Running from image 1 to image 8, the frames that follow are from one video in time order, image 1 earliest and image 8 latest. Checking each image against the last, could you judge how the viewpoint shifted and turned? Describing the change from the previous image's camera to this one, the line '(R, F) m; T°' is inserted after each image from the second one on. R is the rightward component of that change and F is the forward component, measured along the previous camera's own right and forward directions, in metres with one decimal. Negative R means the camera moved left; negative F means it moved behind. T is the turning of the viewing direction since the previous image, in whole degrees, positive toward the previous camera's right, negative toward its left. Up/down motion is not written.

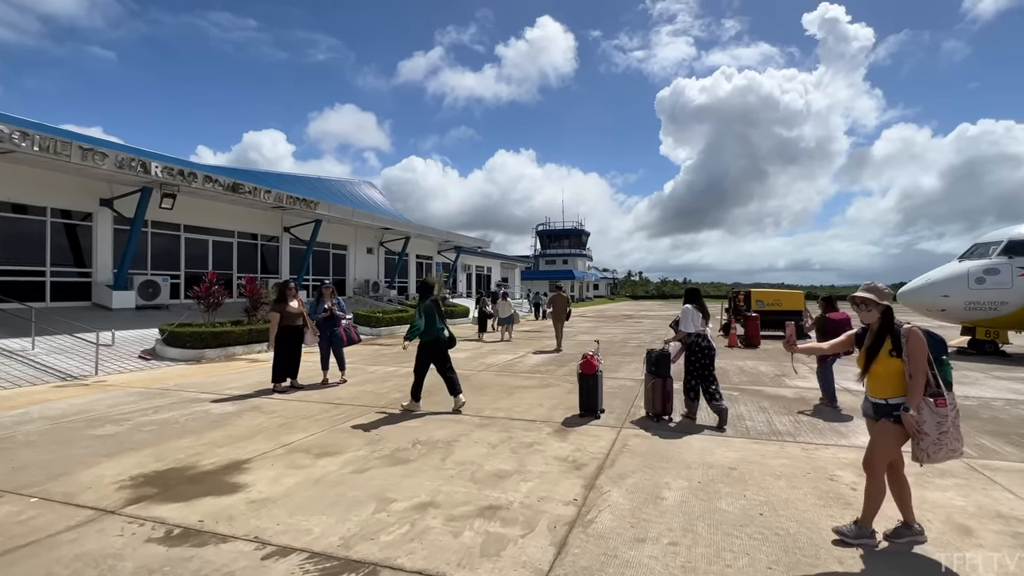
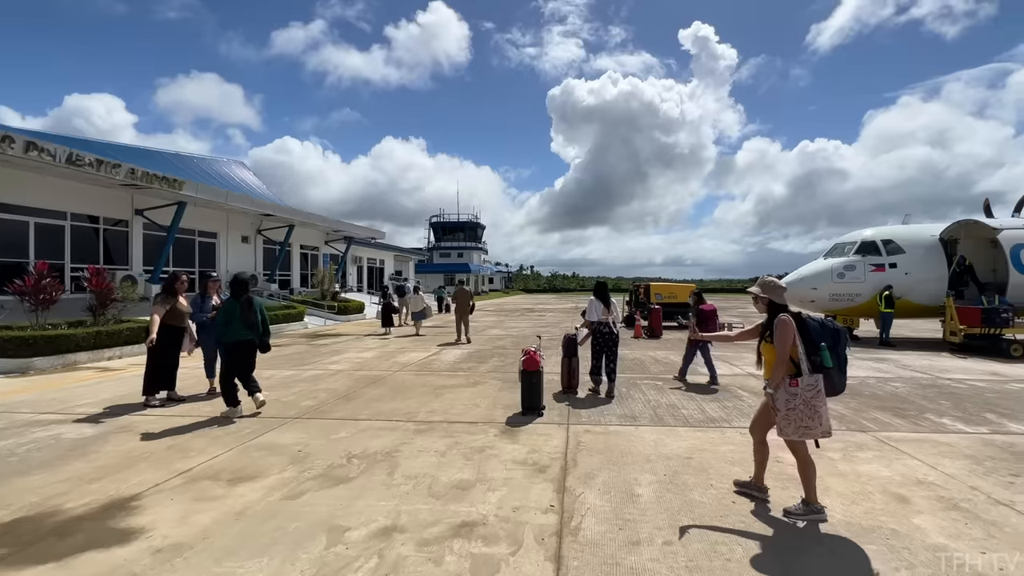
(-0.6, +0.4) m; +14°
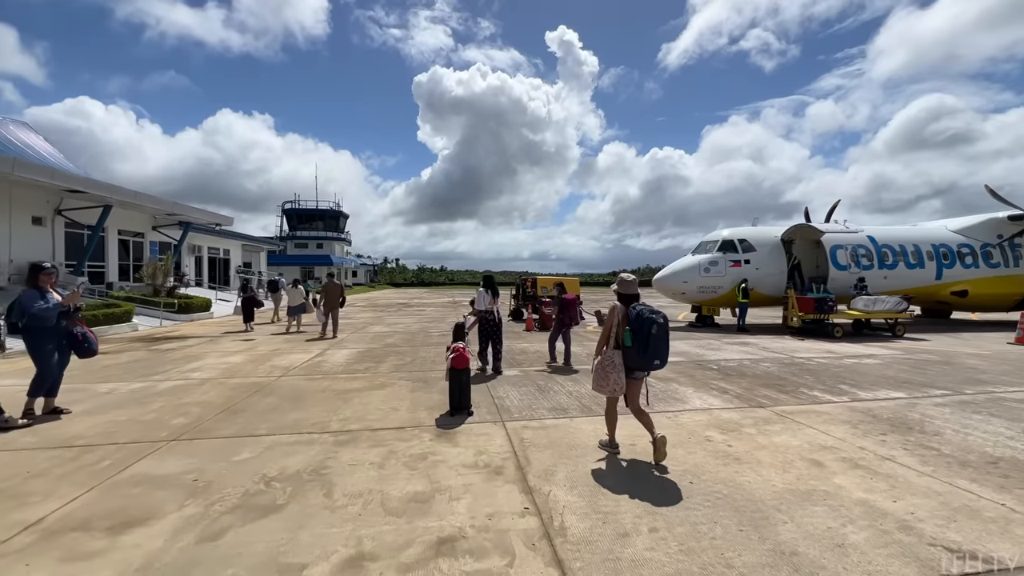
(-0.7, +0.3) m; +16°
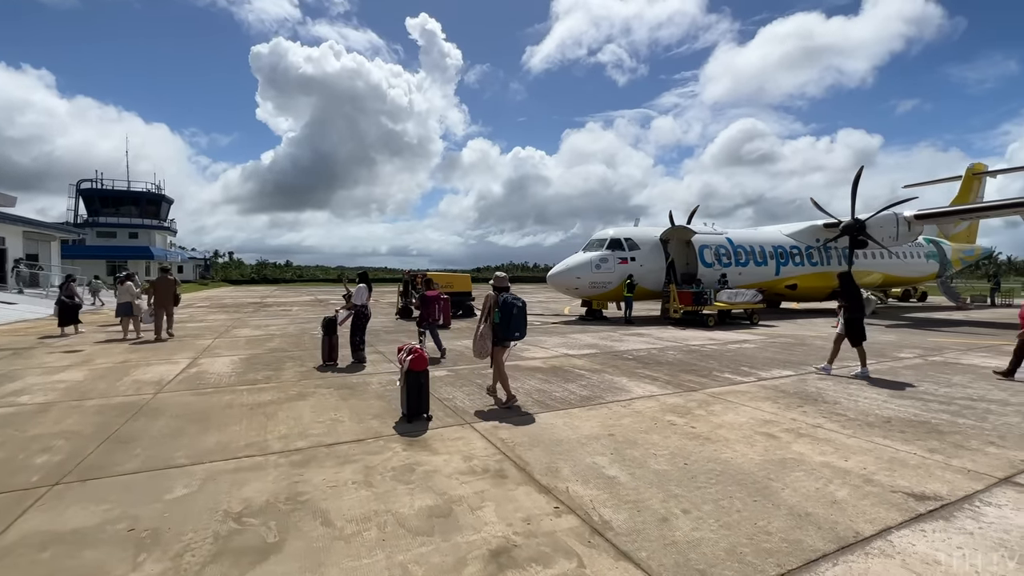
(-1.1, +0.2) m; +17°
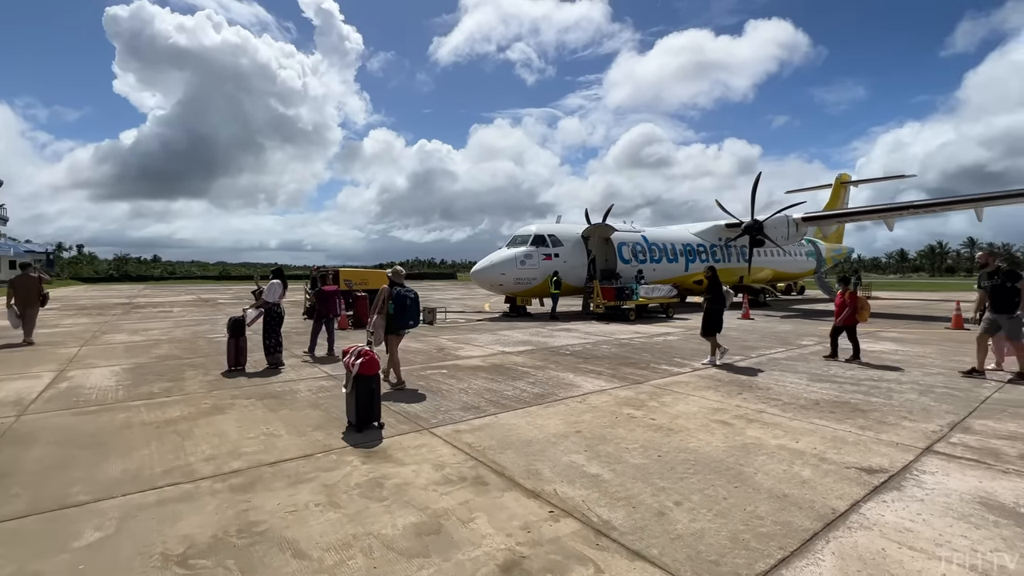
(-0.6, +0.2) m; +11°
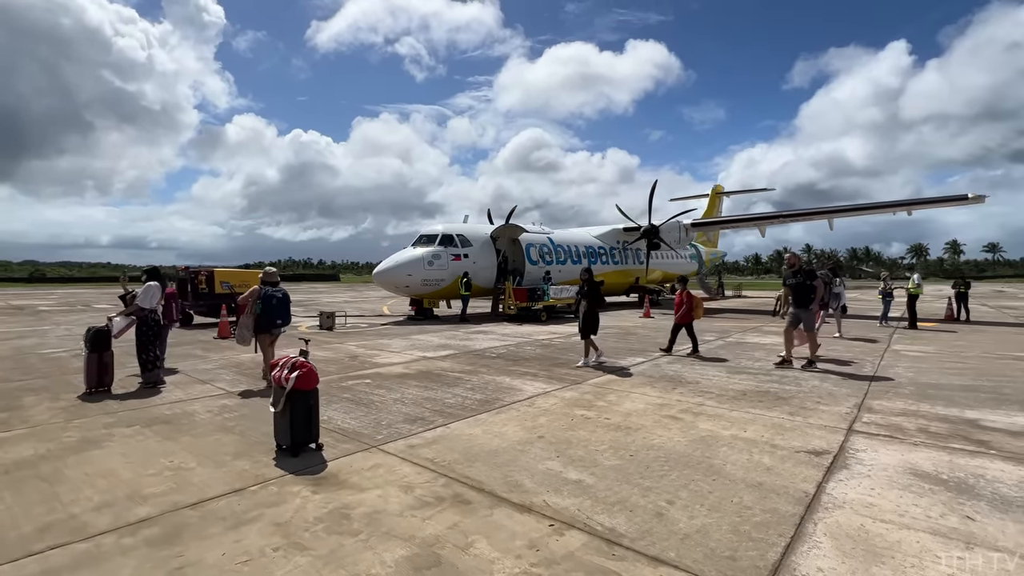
(-0.7, +0.3) m; +14°
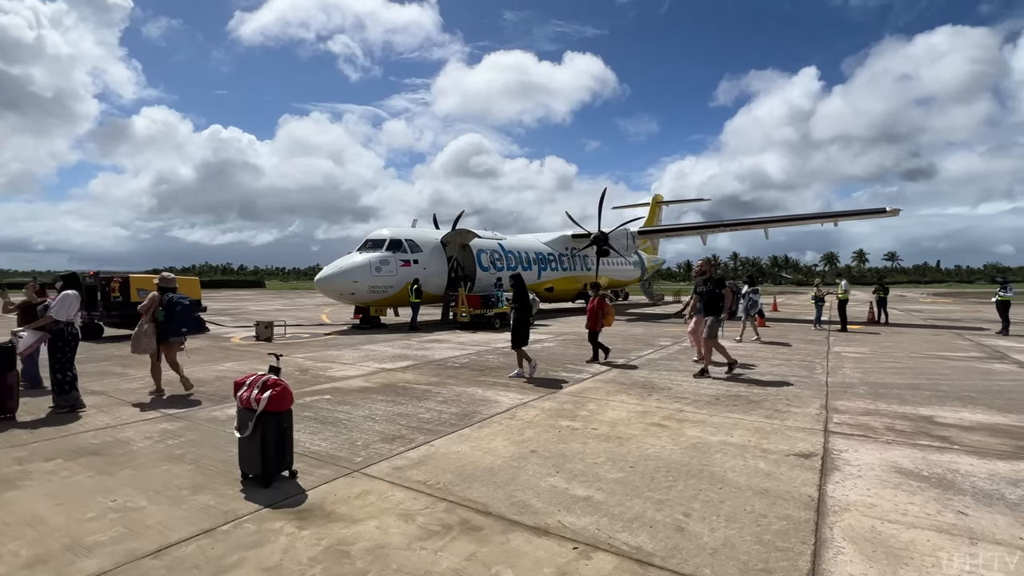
(-0.5, +0.2) m; +8°
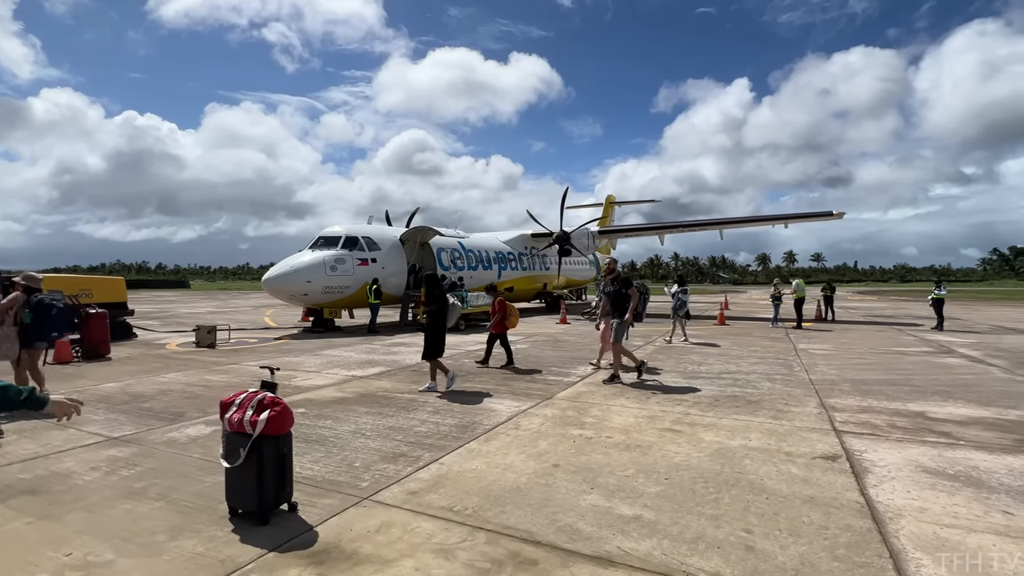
(-0.7, +0.4) m; +7°
